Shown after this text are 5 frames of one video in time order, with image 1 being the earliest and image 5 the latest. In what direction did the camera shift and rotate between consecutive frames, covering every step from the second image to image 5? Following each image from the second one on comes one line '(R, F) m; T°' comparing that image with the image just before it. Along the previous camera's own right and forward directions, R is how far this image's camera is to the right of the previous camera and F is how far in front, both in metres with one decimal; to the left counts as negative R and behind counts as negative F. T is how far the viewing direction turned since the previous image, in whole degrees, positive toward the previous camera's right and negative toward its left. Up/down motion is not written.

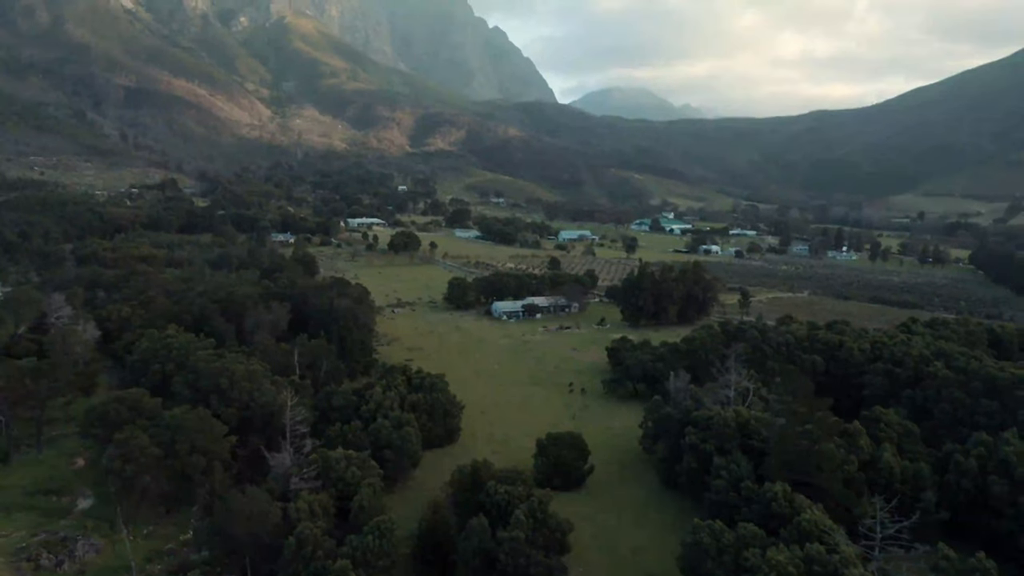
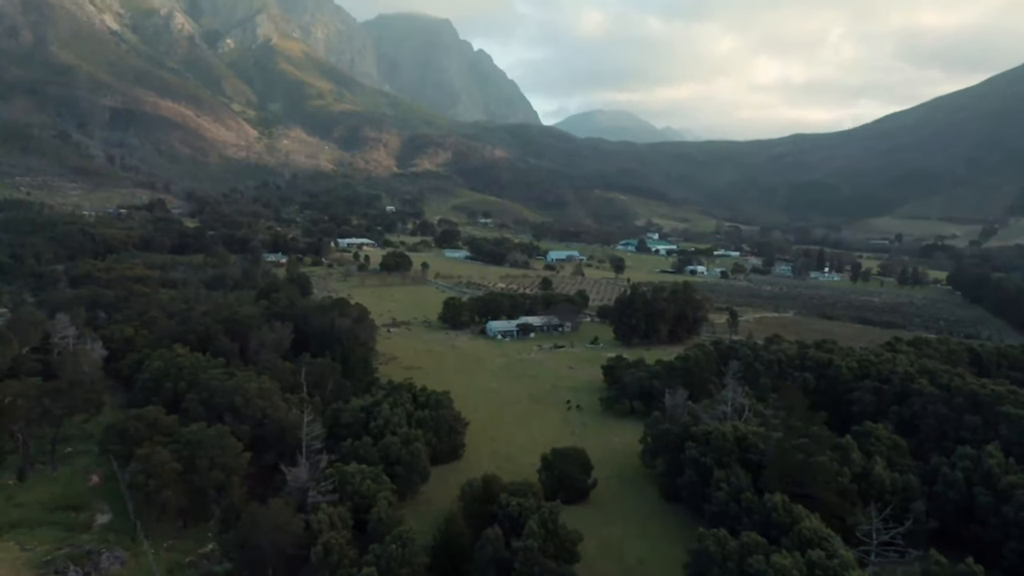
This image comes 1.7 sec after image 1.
(-1.1, -1.5) m; +1°
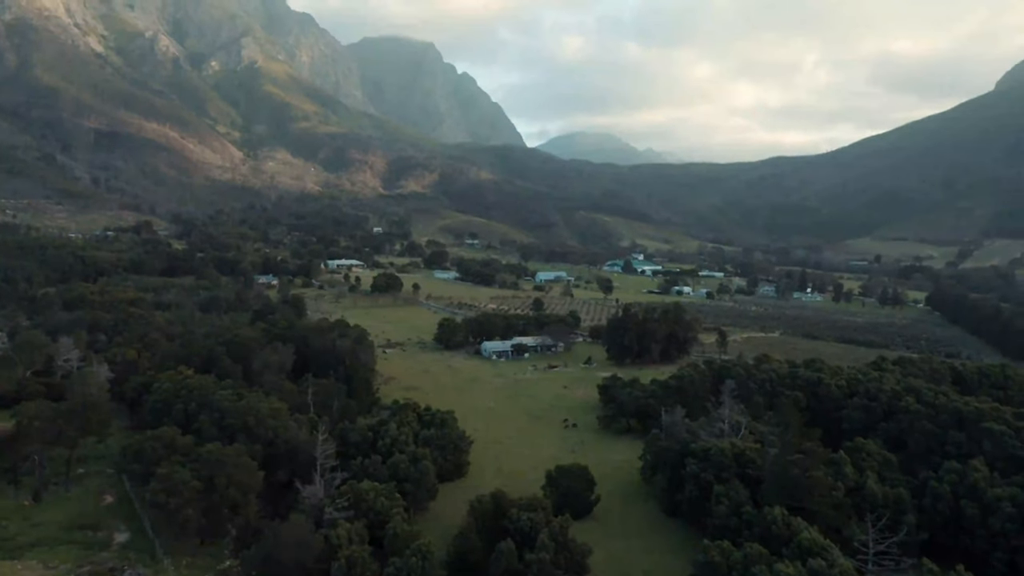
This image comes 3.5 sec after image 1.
(-1.1, -1.4) m; +1°
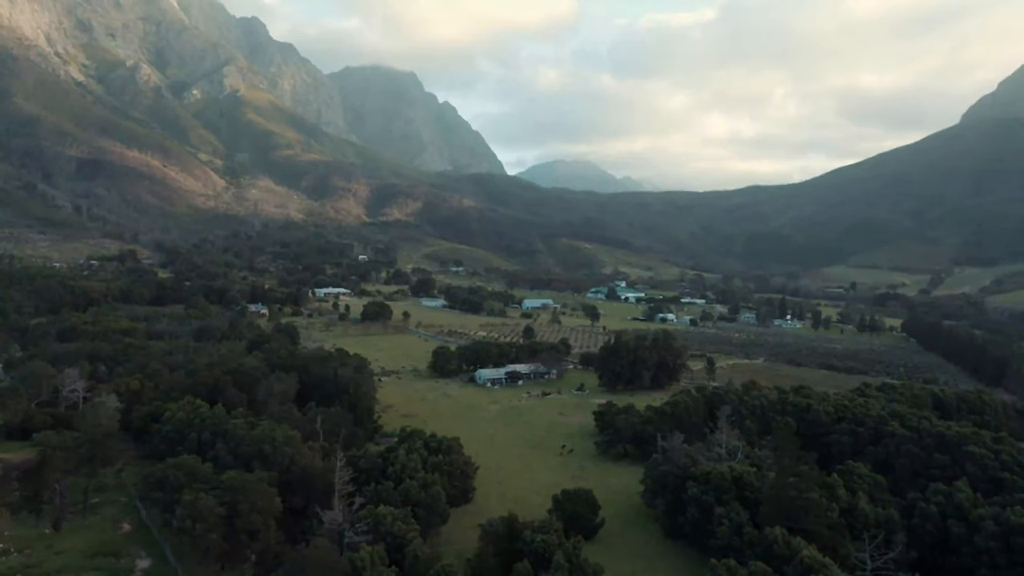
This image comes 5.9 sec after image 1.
(-1.5, -1.8) m; +2°
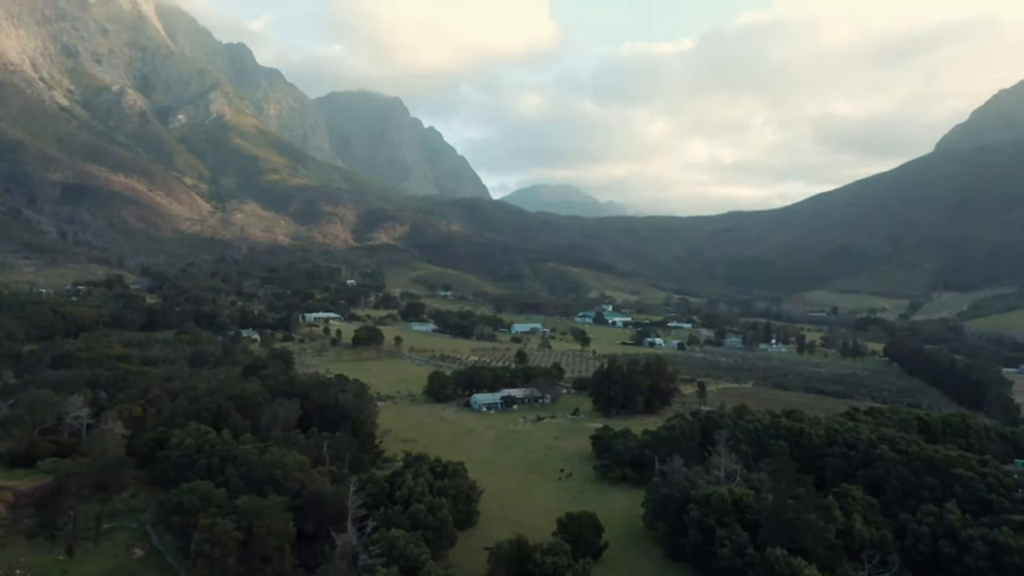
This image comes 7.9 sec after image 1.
(-1.3, -1.4) m; +1°
